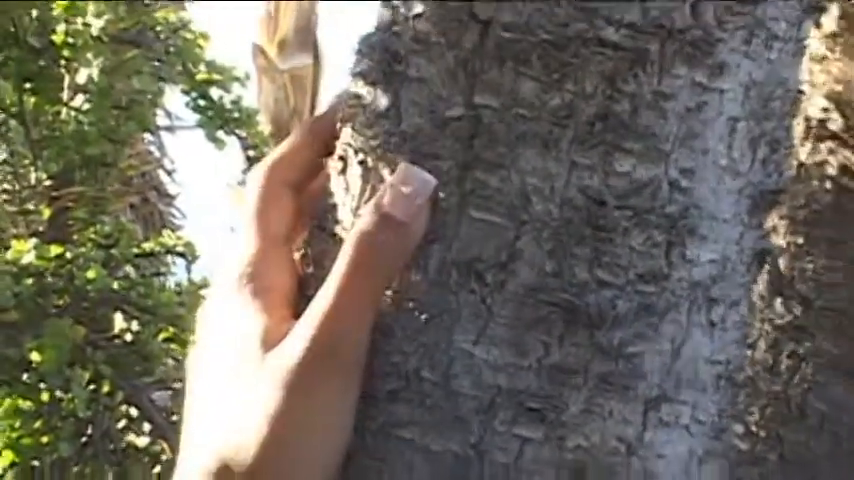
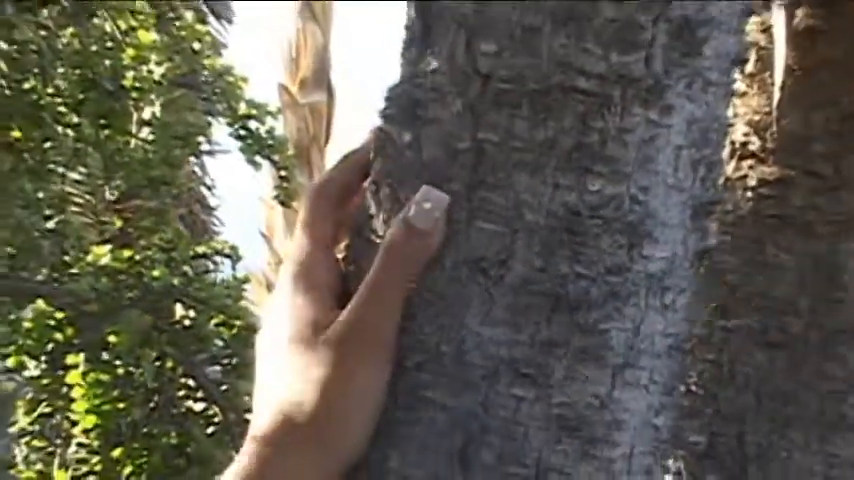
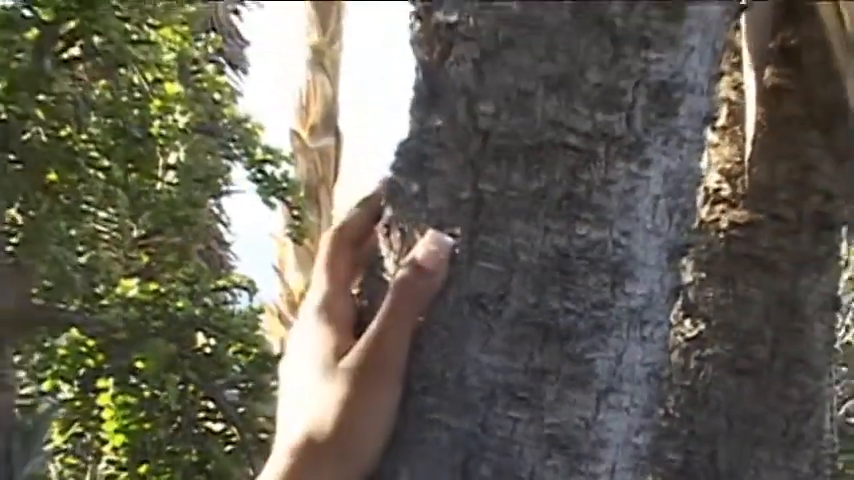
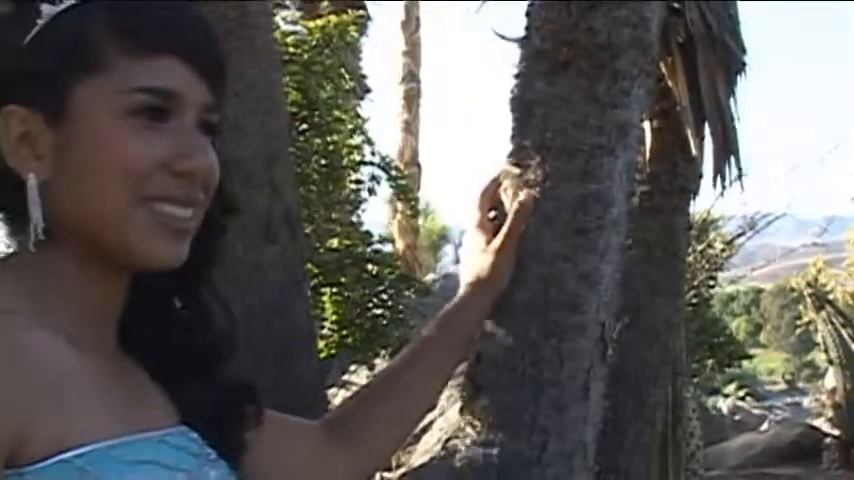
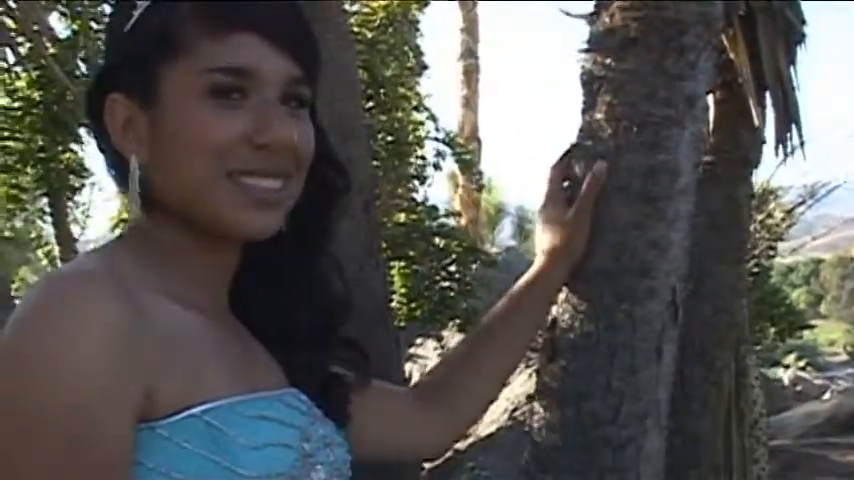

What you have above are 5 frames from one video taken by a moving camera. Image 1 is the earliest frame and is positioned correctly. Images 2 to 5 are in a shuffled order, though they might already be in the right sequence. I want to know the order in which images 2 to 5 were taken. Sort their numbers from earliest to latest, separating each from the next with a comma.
2, 3, 4, 5
